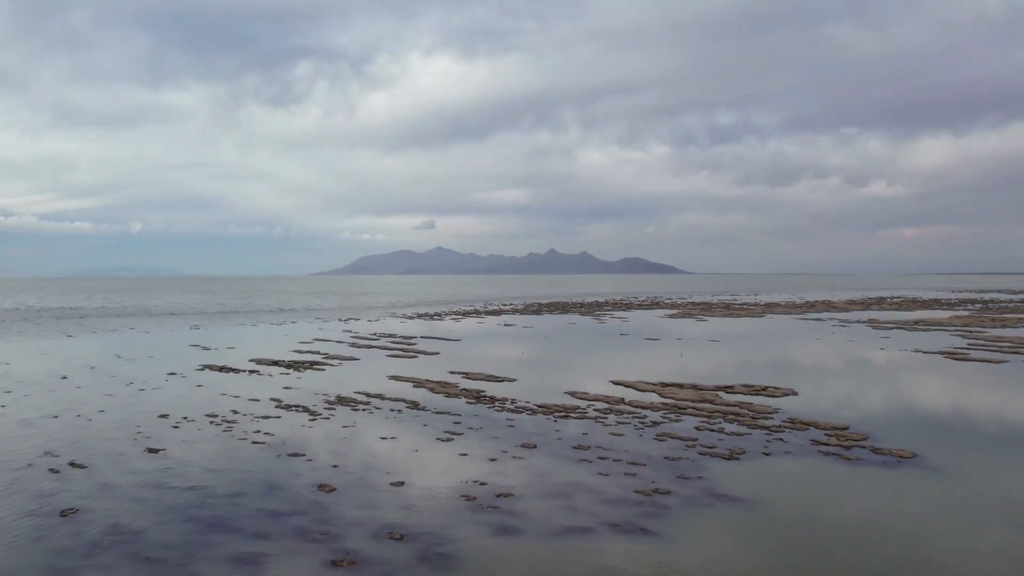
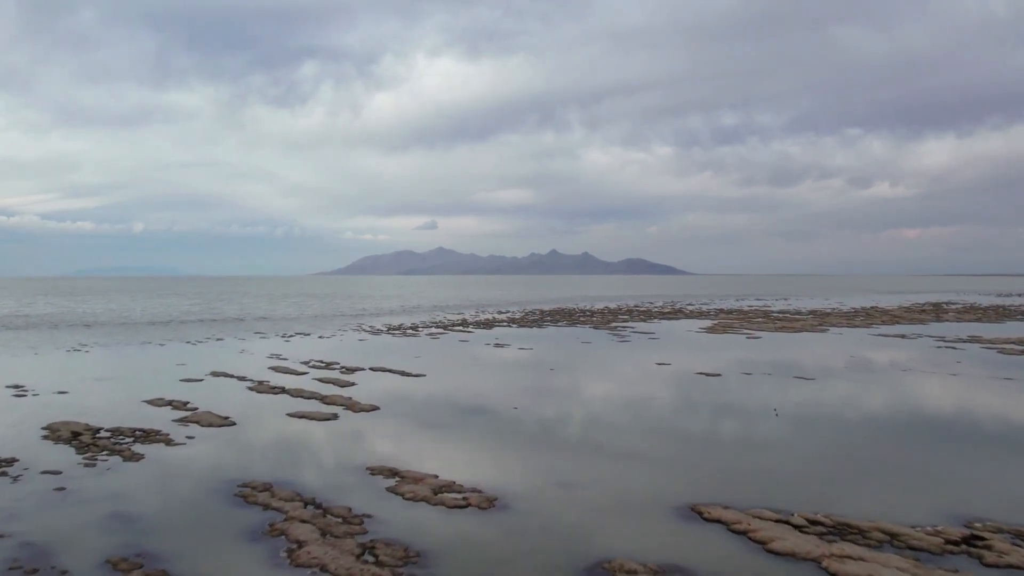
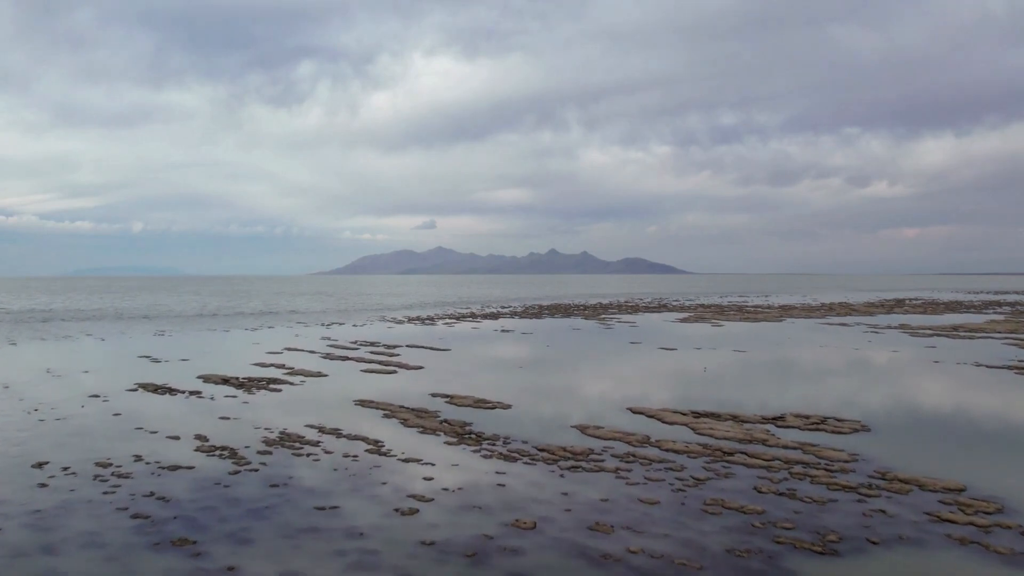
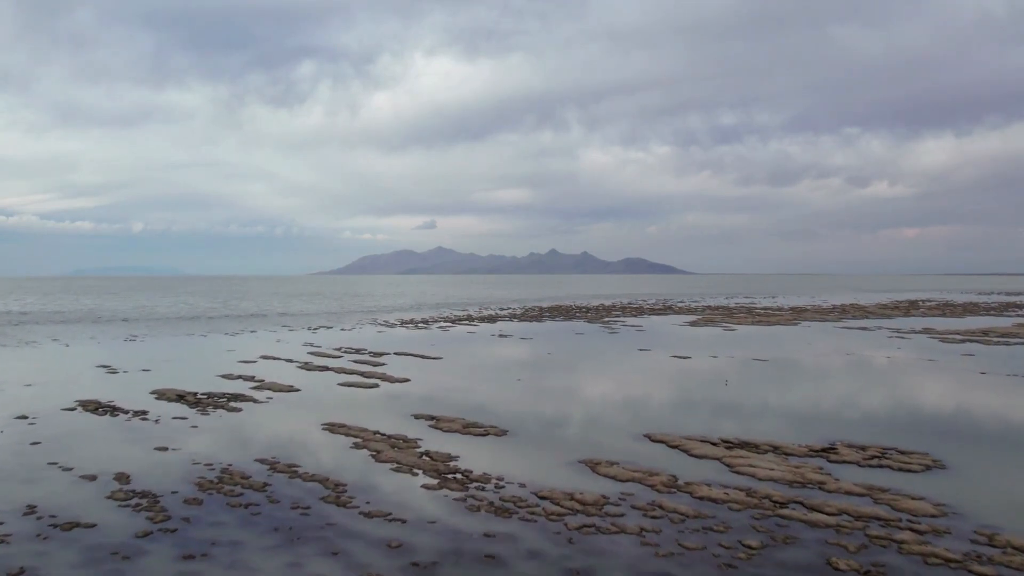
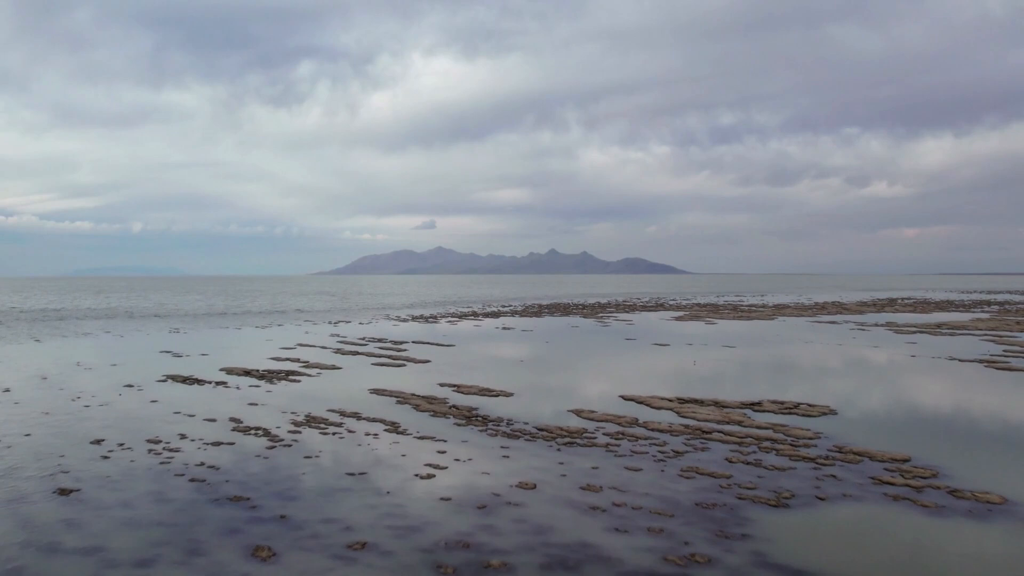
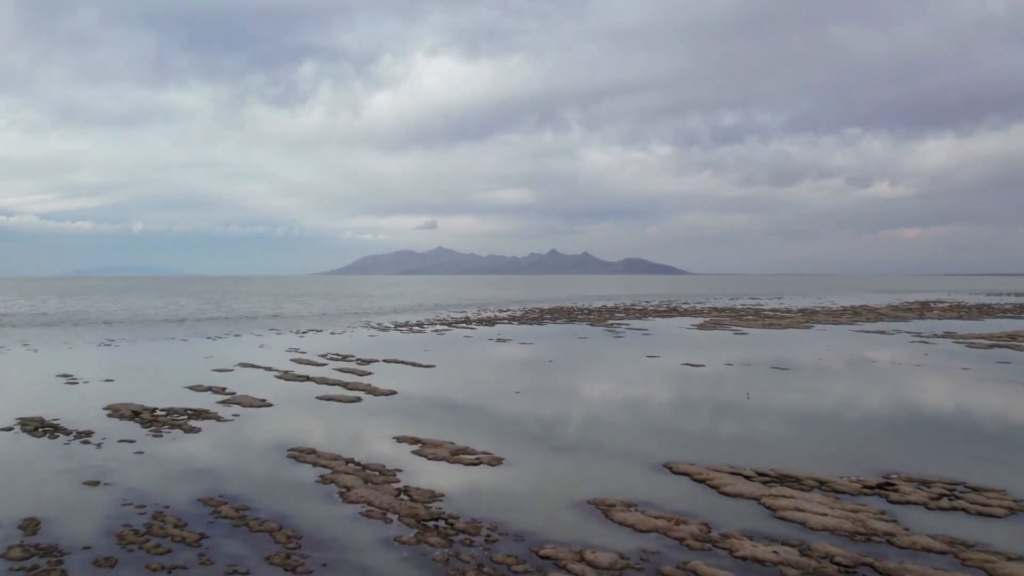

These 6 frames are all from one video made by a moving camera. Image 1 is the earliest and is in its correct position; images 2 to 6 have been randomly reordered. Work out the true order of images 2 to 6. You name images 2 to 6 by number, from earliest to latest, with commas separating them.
5, 3, 4, 6, 2
